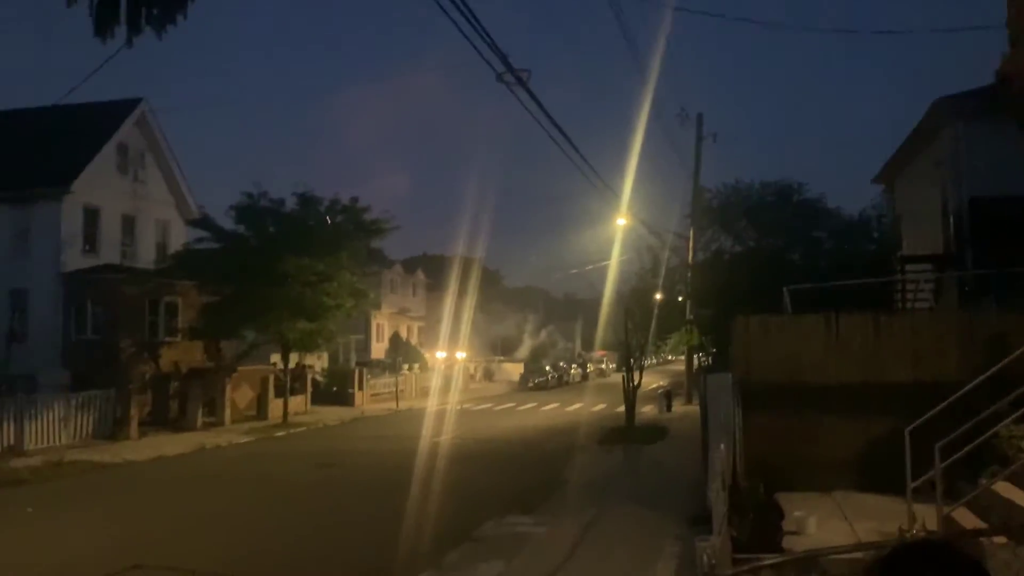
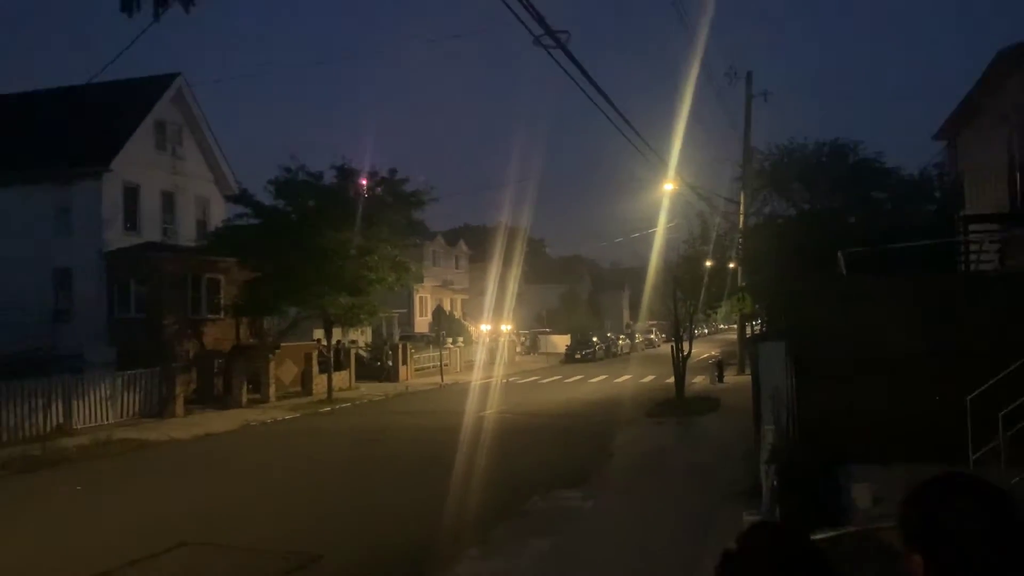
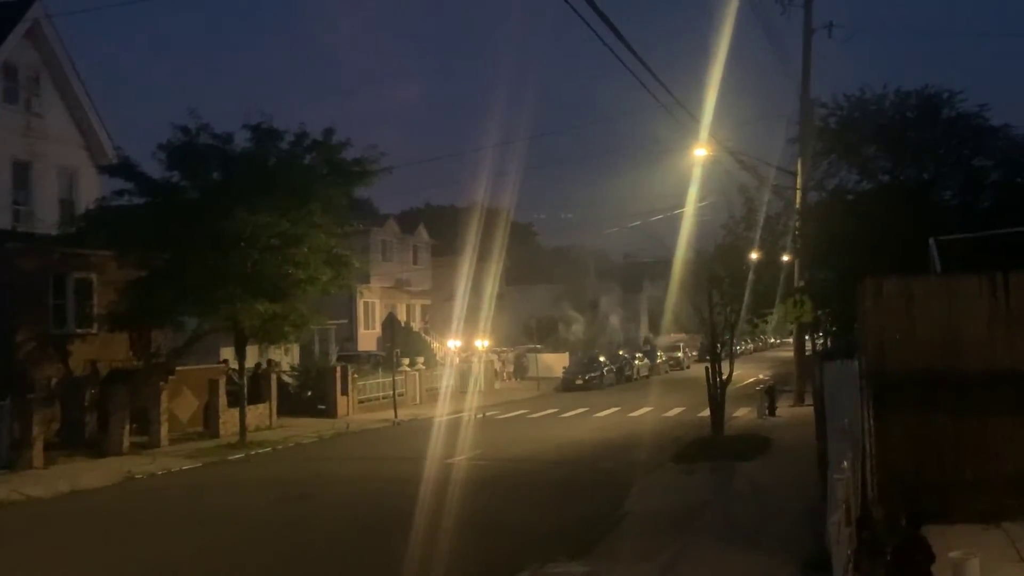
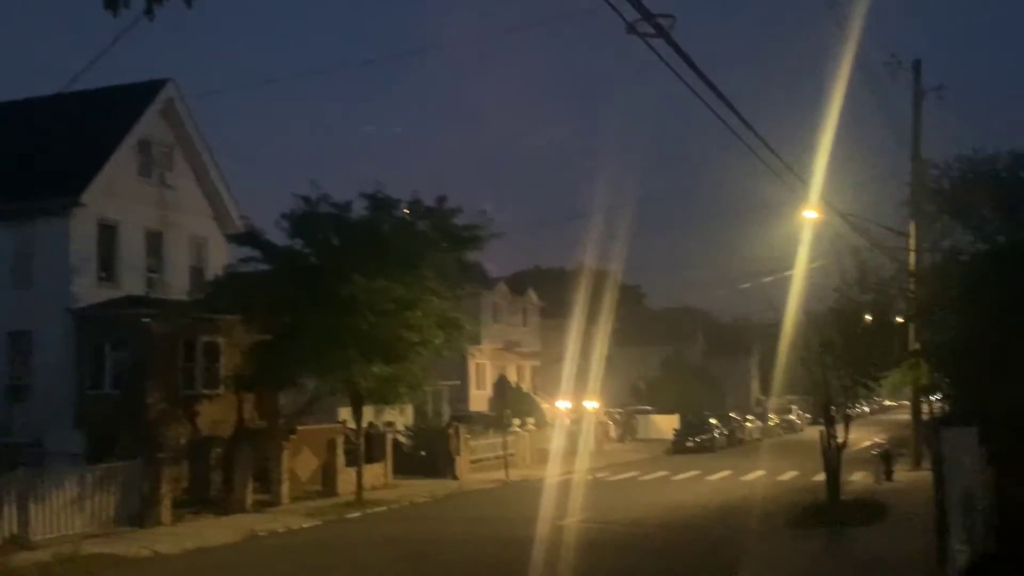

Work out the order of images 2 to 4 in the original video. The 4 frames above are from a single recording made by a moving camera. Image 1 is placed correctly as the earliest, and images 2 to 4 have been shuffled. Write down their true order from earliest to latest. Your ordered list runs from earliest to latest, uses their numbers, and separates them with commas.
3, 2, 4
